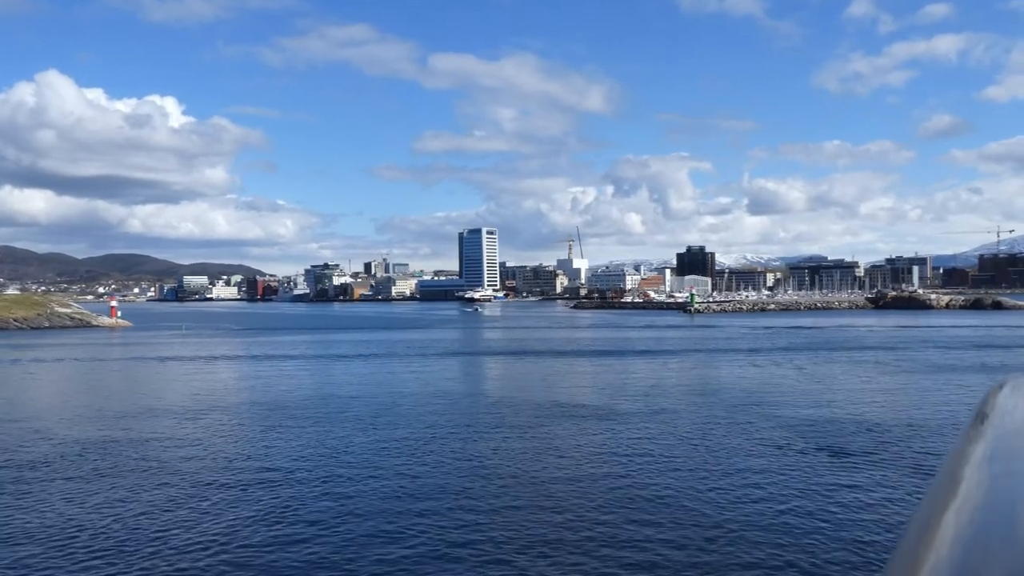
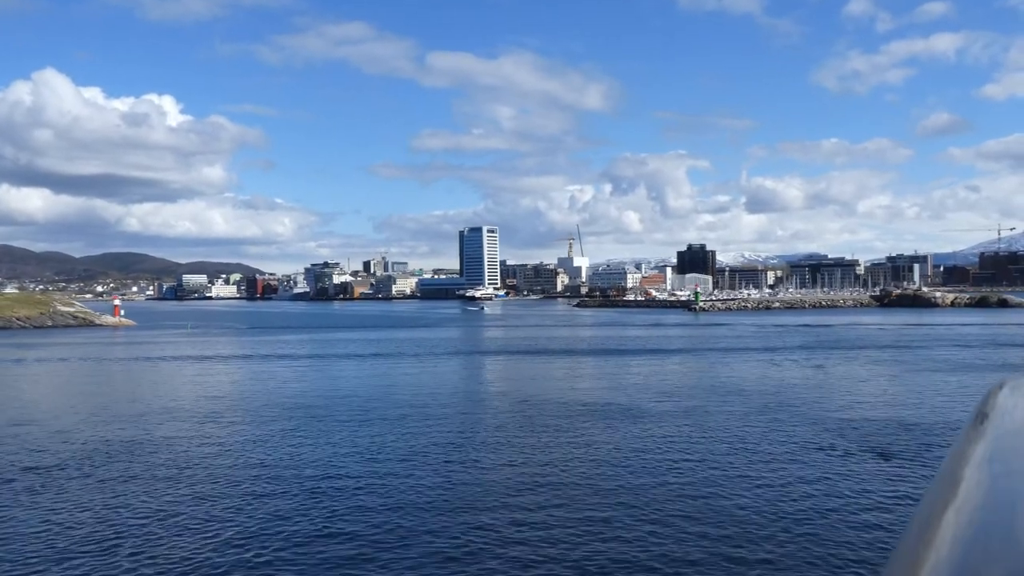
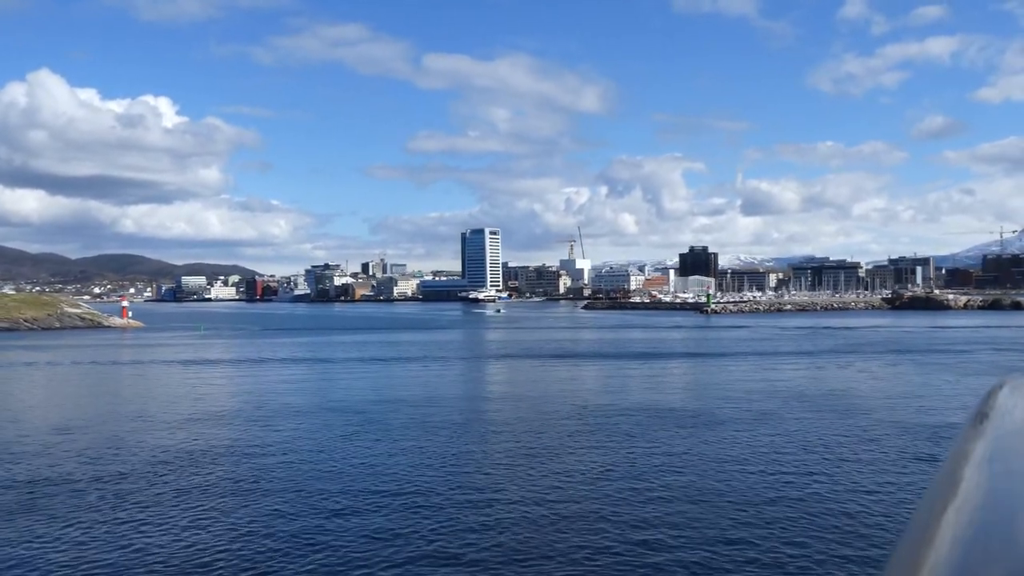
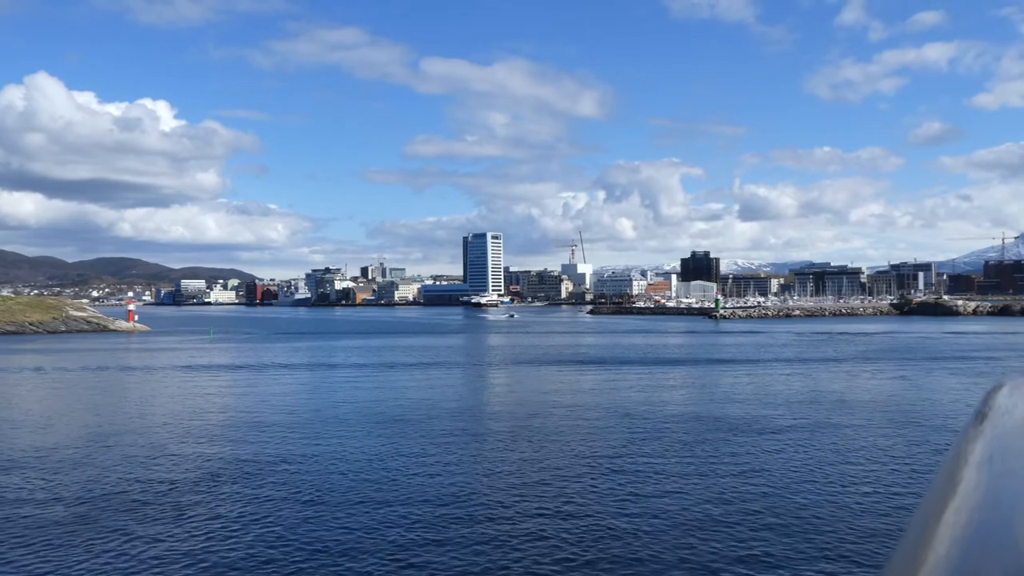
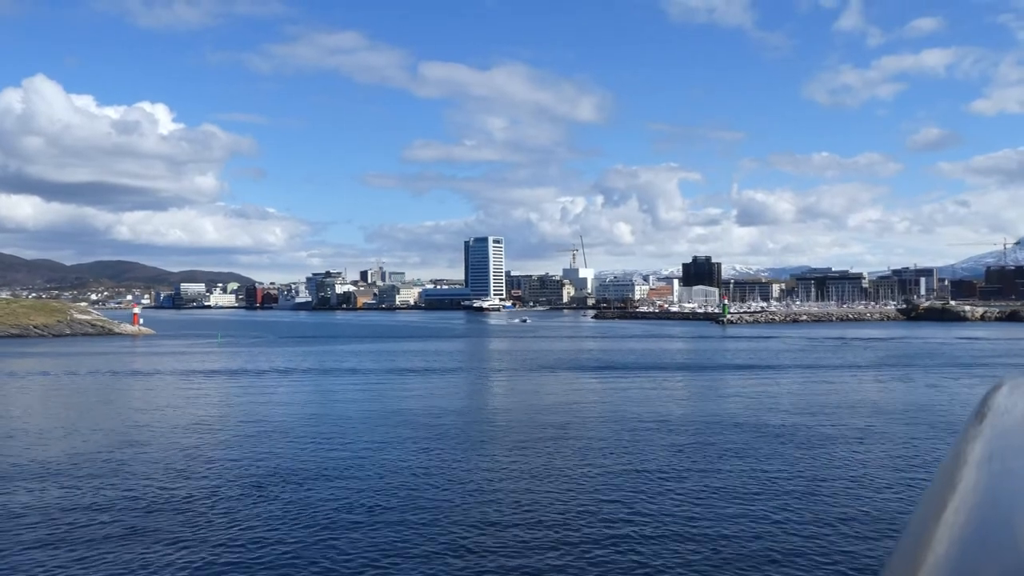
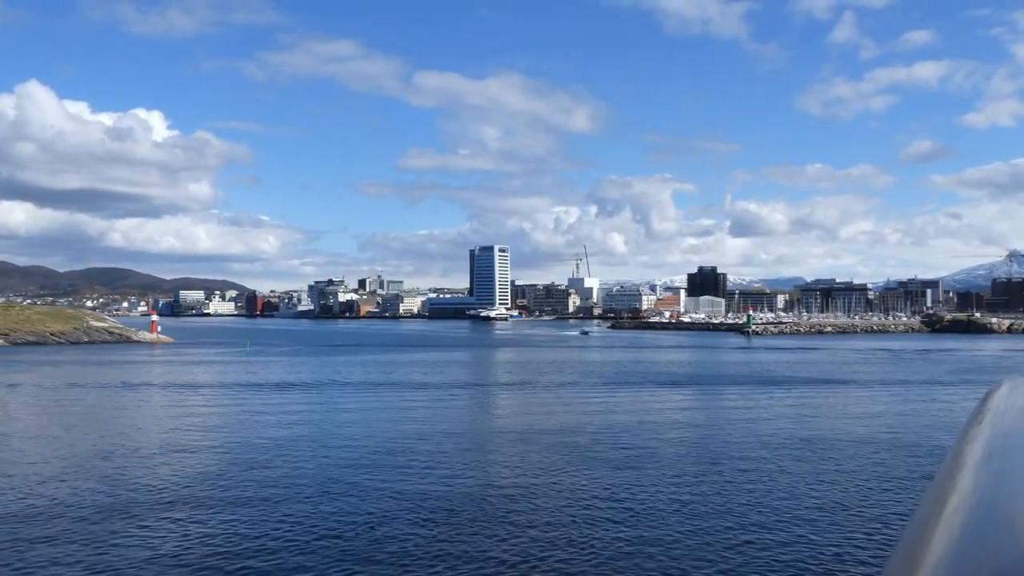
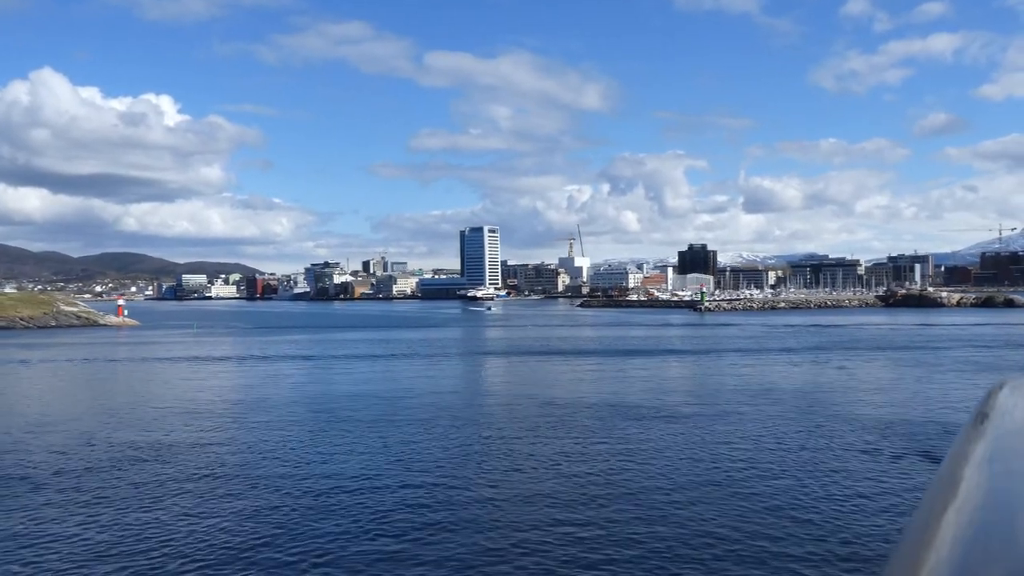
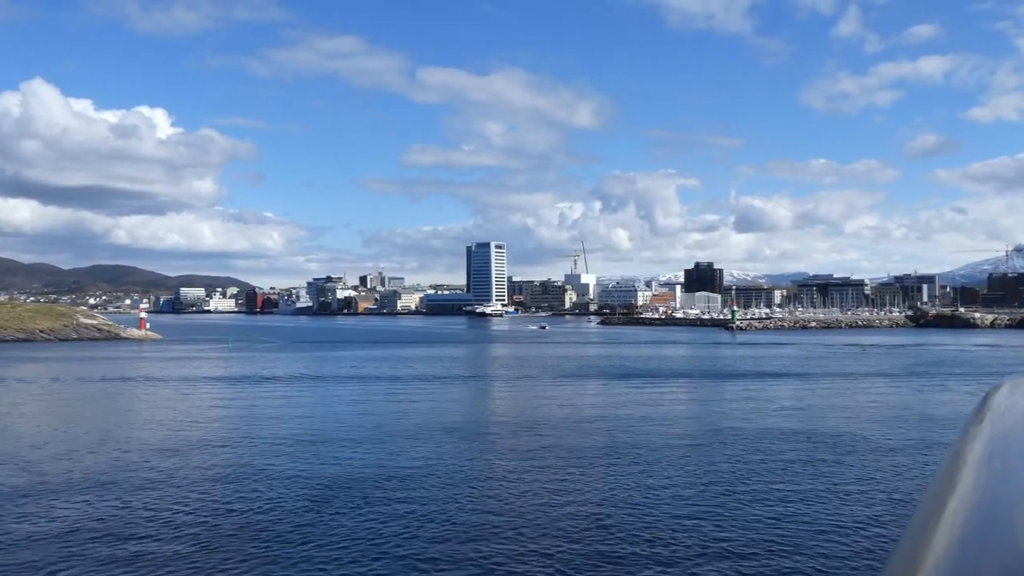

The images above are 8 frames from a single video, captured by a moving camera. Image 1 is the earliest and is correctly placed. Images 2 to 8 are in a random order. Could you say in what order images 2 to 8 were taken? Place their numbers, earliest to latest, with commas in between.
2, 7, 3, 4, 5, 8, 6
